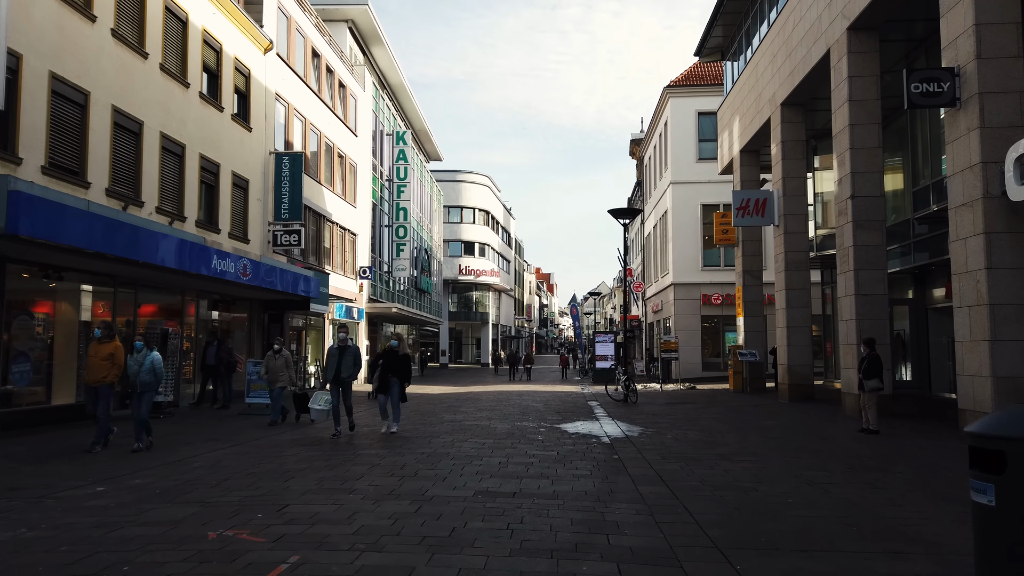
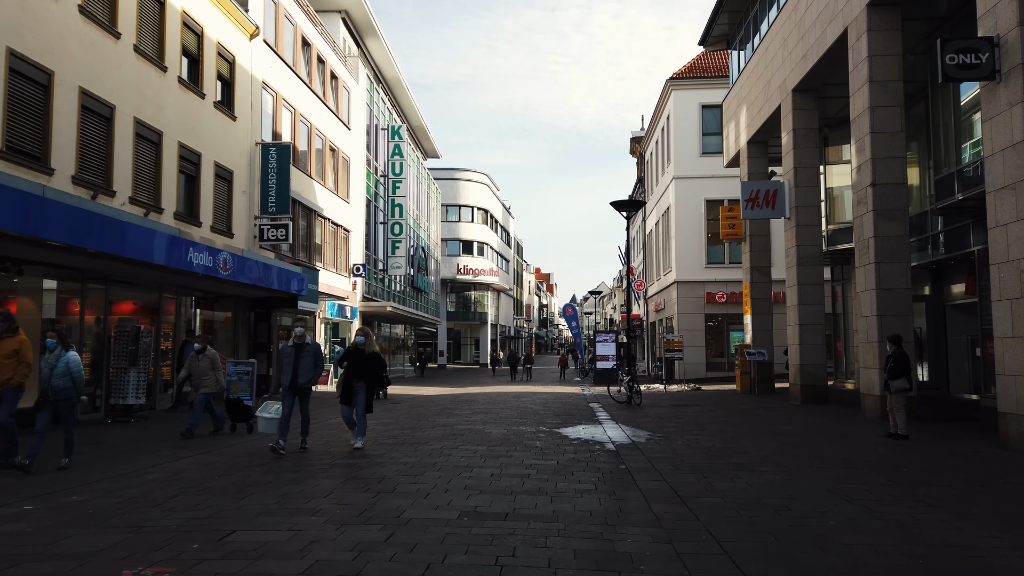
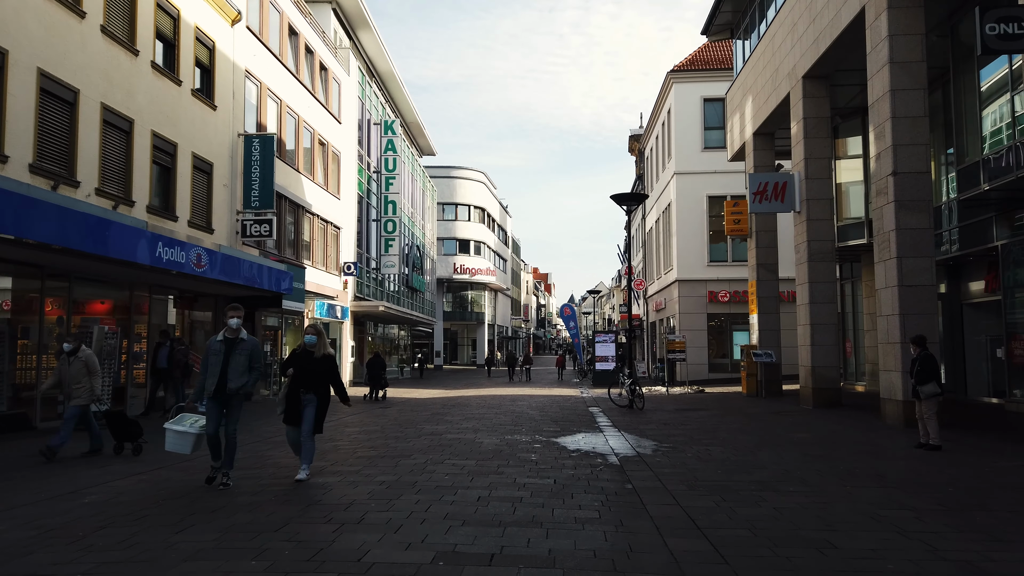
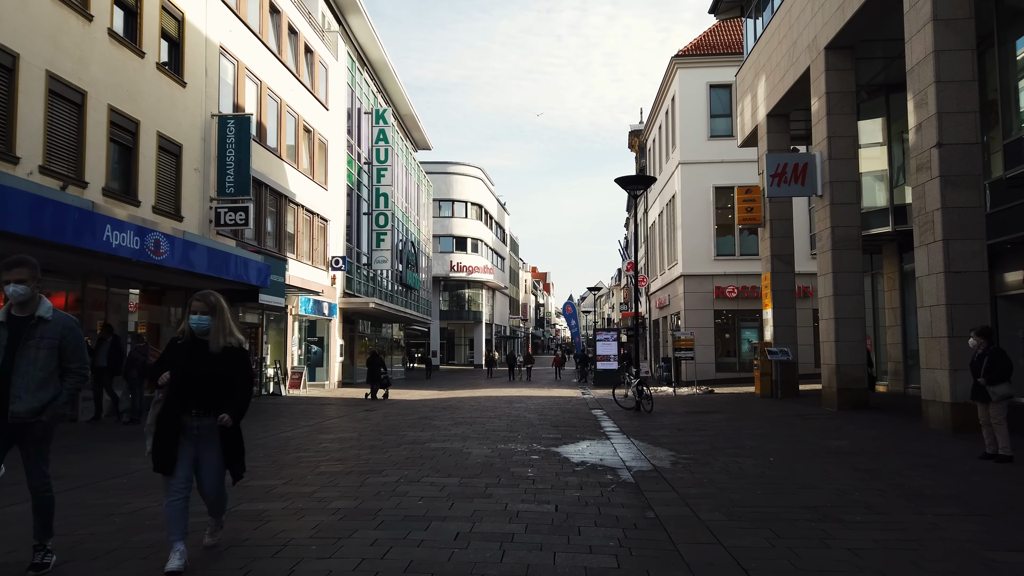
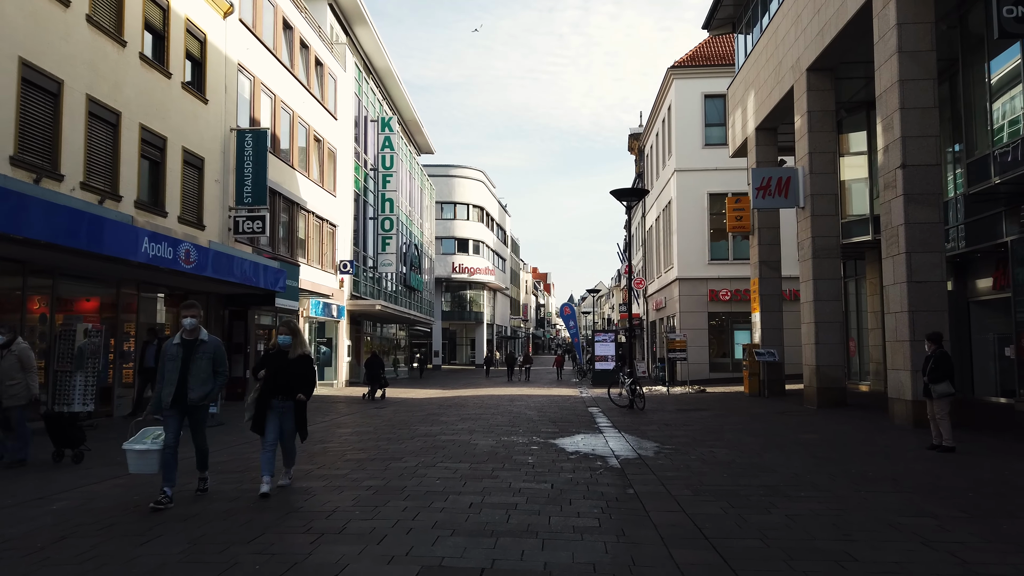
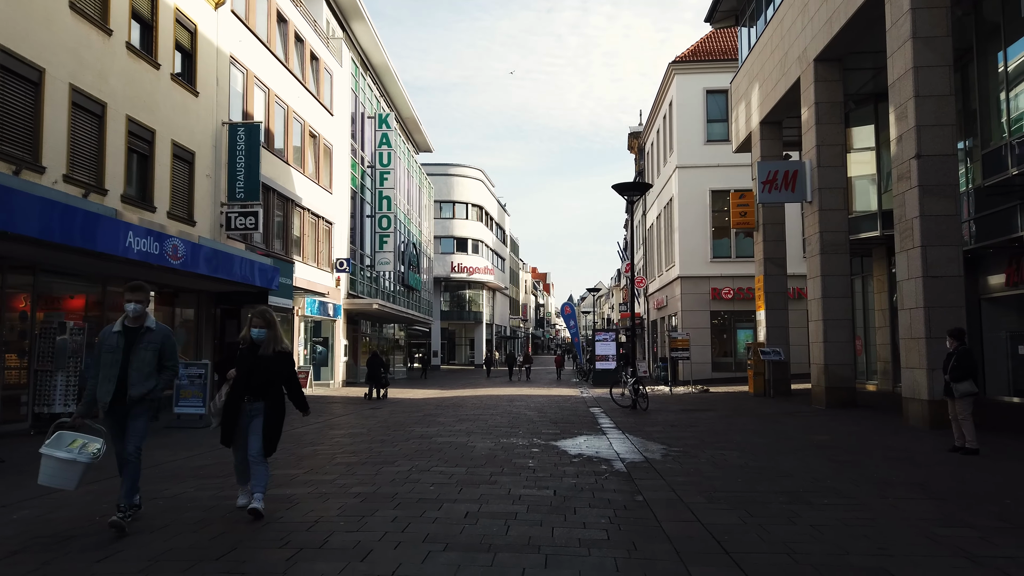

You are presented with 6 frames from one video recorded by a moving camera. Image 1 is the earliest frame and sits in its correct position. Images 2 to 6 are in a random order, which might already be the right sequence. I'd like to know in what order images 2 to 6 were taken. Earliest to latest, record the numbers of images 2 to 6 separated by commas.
2, 3, 5, 6, 4
